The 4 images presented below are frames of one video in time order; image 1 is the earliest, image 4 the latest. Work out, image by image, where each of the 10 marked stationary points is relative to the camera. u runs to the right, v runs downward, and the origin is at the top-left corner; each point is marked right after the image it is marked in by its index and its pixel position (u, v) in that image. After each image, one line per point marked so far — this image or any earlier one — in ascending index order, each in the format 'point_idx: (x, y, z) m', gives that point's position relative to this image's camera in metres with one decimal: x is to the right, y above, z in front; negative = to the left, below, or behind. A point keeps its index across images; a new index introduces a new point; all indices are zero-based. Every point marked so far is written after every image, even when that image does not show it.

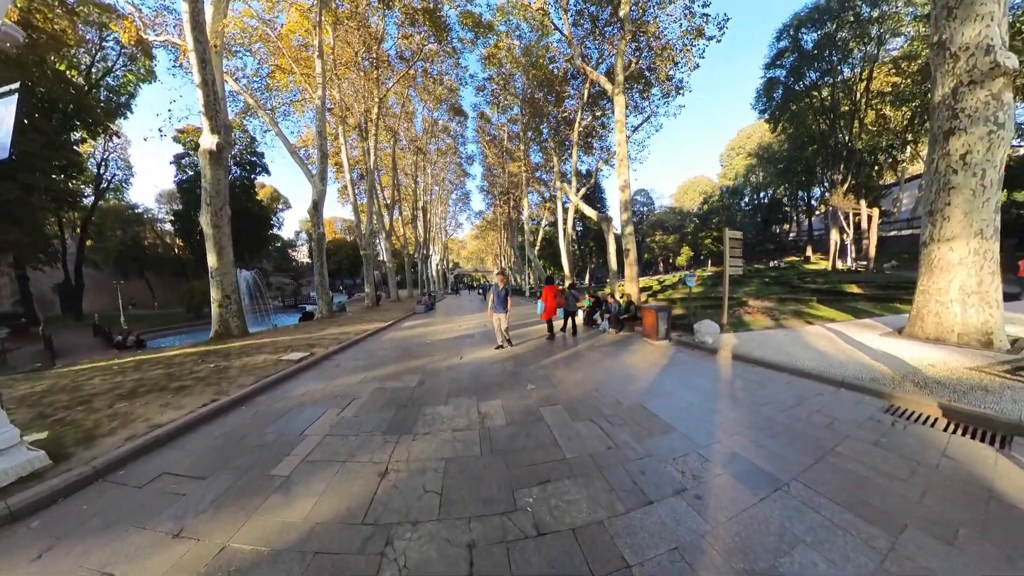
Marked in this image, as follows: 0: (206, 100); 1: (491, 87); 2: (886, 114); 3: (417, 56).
0: (-6.7, +4.1, +7.4) m
1: (-0.9, +10.8, +18.1) m
2: (+21.3, +9.4, +19.2) m
3: (-3.8, +9.4, +13.7) m
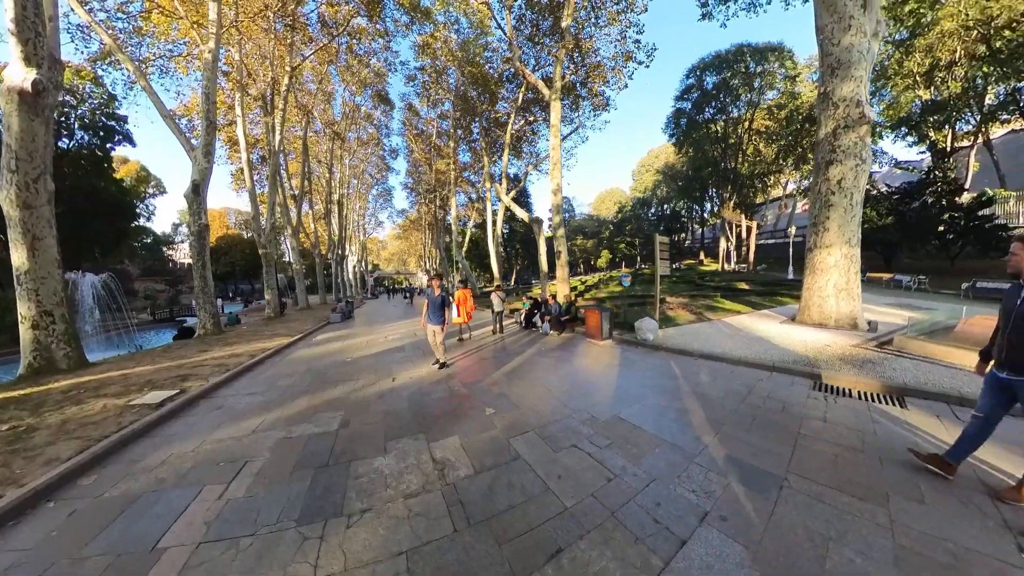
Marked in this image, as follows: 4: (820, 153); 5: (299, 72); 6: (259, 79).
0: (-7.8, +3.9, +5.3) m
1: (-4.6, +10.6, +17.0) m
2: (+16.9, +9.4, +22.9) m
3: (-6.4, +9.1, +12.0) m
4: (+9.6, +4.4, +10.4) m
5: (-8.5, +8.8, +13.7) m
6: (-10.0, +7.8, +12.9) m
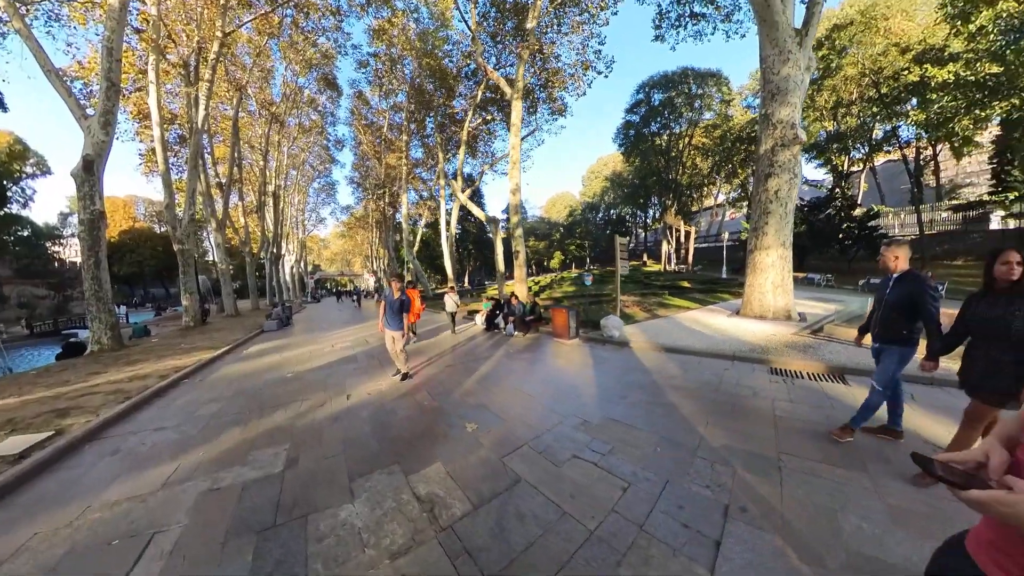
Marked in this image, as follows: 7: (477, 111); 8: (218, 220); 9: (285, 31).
0: (-8.1, +3.8, +3.8) m
1: (-6.7, +10.5, +15.9) m
2: (+13.7, +9.3, +24.9) m
3: (-7.7, +9.0, +10.6) m
4: (+8.3, +4.3, +11.3) m
5: (-10.1, +8.7, +12.0) m
6: (-11.4, +7.7, +11.0) m
7: (-1.7, +8.7, +16.3) m
8: (-13.3, +3.0, +15.1) m
9: (-9.1, +9.7, +12.8) m
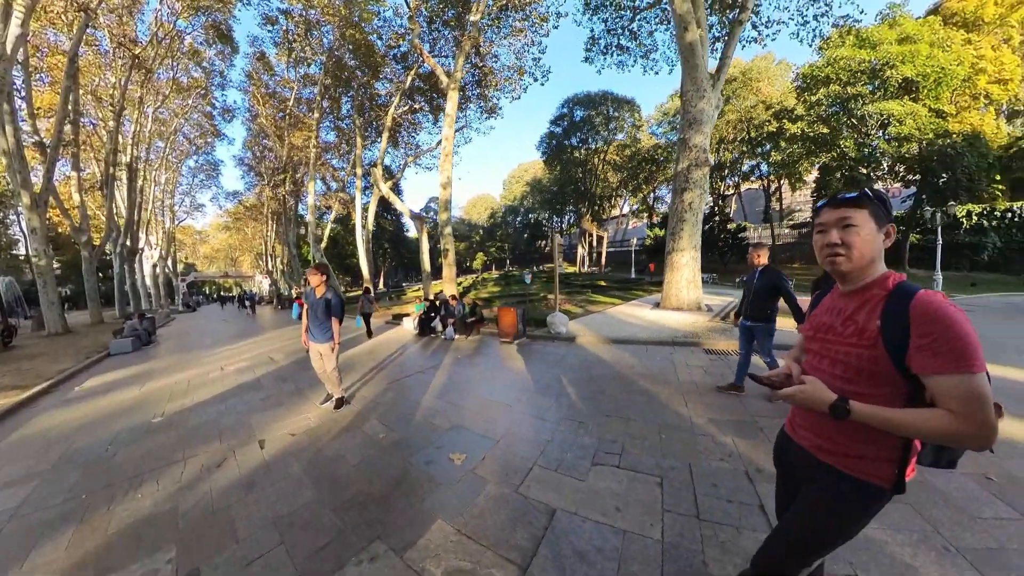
0: (-7.8, +3.7, +1.2) m
1: (-9.5, +10.3, +13.3) m
2: (+7.9, +9.0, +27.2) m
3: (-9.2, +8.9, +7.9) m
4: (+6.2, +4.1, +12.7) m
5: (-11.8, +8.6, +8.7) m
6: (-12.9, +7.6, +7.3) m
7: (-4.8, +8.5, +14.9) m
8: (-15.7, +2.9, +10.9) m
9: (-11.0, +9.6, +9.7) m
